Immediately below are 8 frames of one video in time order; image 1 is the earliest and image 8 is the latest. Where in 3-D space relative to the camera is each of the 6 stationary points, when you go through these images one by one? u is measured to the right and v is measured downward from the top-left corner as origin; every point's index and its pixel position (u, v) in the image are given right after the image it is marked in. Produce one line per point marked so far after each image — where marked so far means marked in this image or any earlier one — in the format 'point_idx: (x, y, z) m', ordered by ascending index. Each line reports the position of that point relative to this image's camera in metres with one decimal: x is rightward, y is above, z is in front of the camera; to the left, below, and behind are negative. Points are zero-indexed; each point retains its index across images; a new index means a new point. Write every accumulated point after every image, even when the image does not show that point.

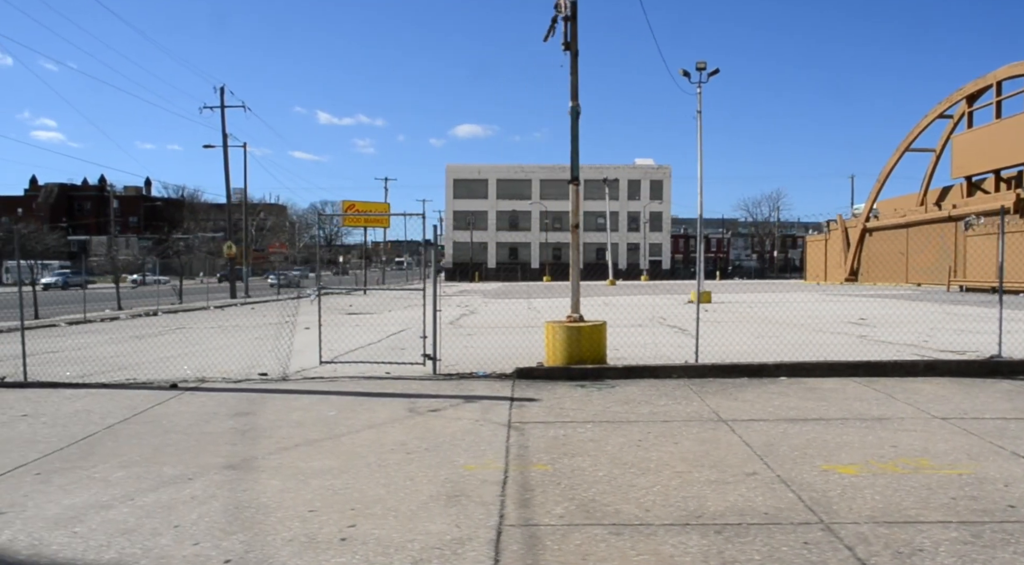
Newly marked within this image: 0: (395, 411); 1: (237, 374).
0: (-1.2, -1.4, +6.7) m
1: (-3.8, -1.3, +8.7) m
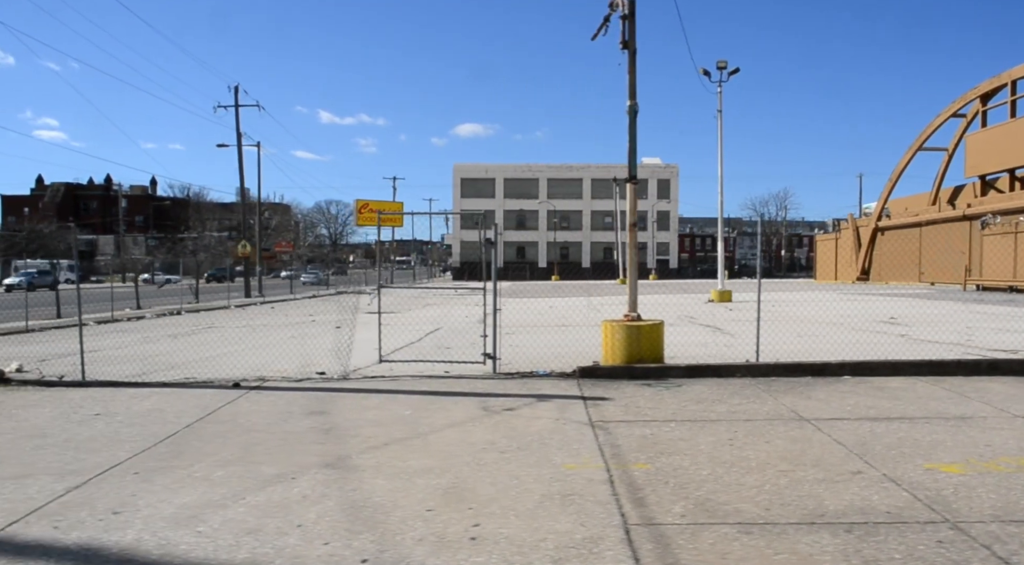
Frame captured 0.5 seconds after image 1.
0: (-0.4, -1.3, +6.7) m
1: (-2.9, -1.3, +8.7) m
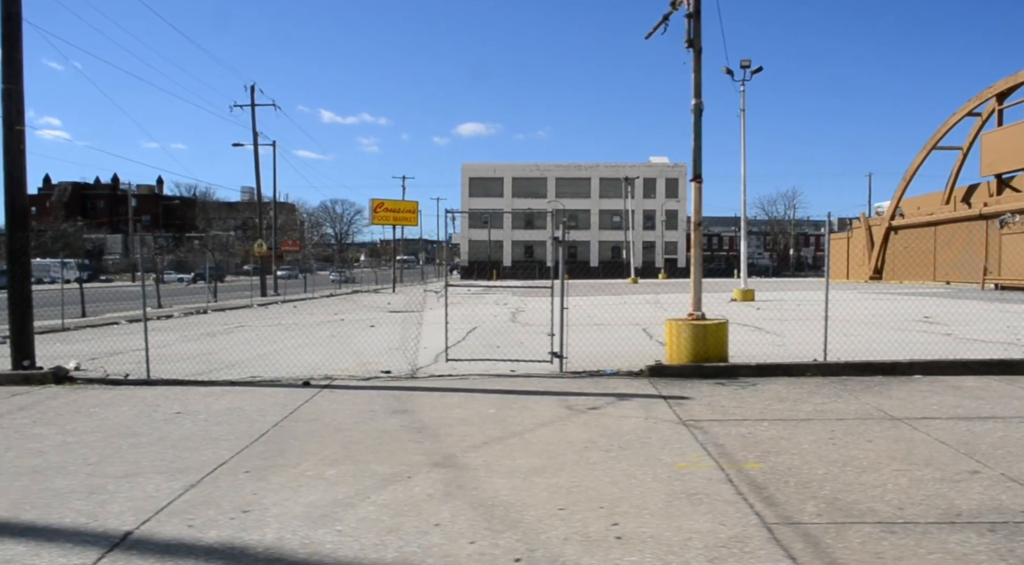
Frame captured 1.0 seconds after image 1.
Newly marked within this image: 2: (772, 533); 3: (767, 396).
0: (+0.5, -1.3, +6.6) m
1: (-2.1, -1.2, +8.7) m
2: (+1.6, -1.6, +3.9) m
3: (+2.8, -1.3, +7.0) m
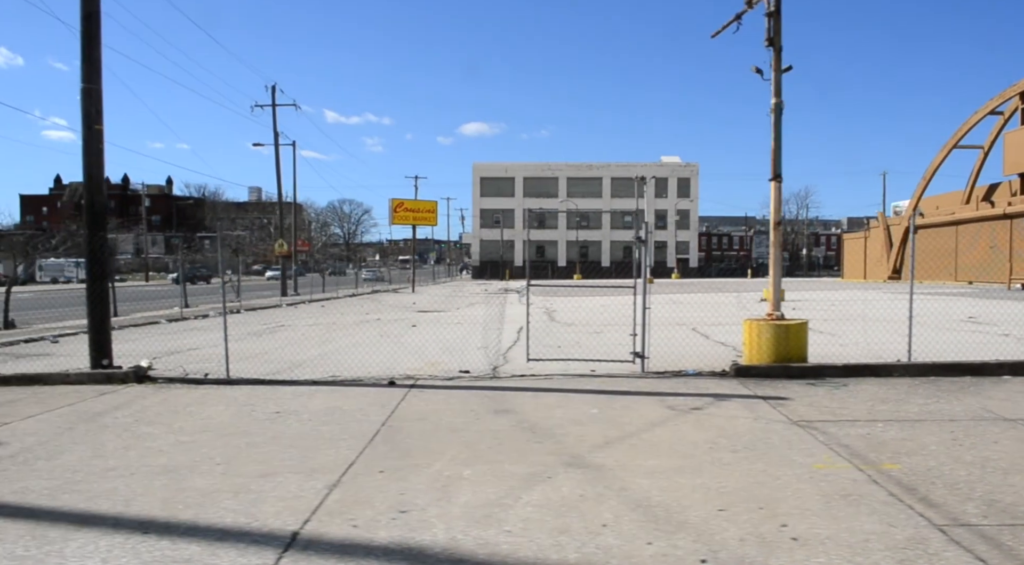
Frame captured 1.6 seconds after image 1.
0: (+1.5, -1.3, +6.6) m
1: (-1.0, -1.2, +8.6) m
2: (+2.7, -1.6, +3.9) m
3: (+3.9, -1.3, +7.0) m
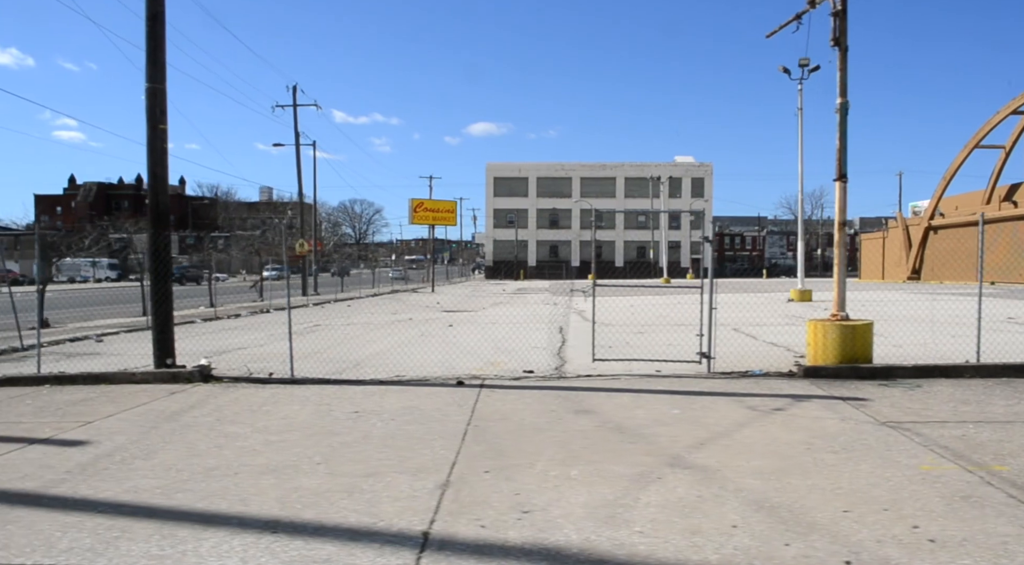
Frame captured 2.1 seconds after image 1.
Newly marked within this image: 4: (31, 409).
0: (+2.4, -1.3, +6.6) m
1: (-0.1, -1.2, +8.6) m
2: (+3.5, -1.6, +3.8) m
3: (+4.8, -1.3, +6.9) m
4: (-5.5, -1.4, +7.2) m
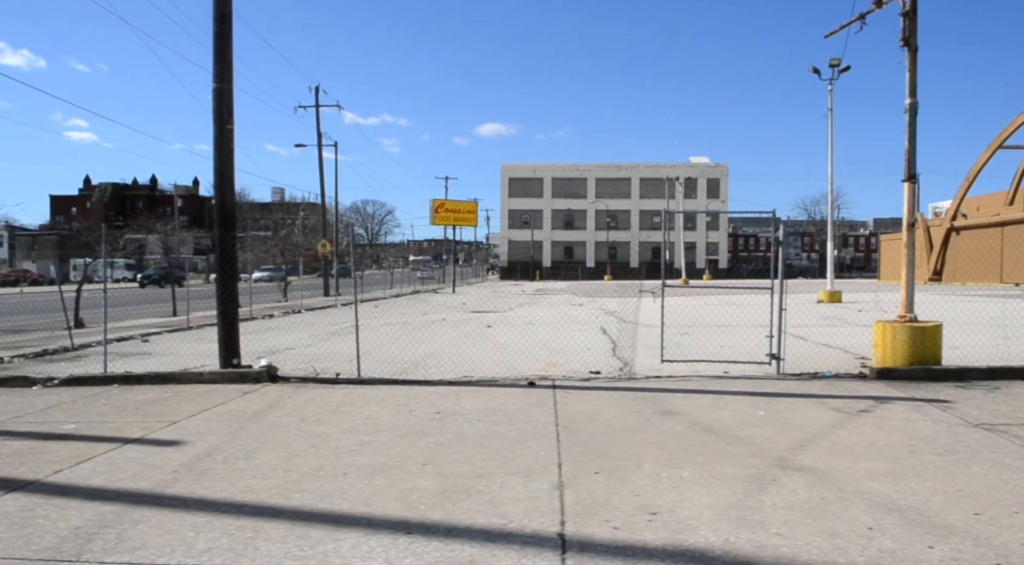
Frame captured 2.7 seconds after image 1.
0: (+3.3, -1.3, +6.5) m
1: (+0.8, -1.2, +8.6) m
2: (+4.4, -1.6, +3.8) m
3: (+5.7, -1.3, +6.8) m
4: (-4.6, -1.4, +7.2) m
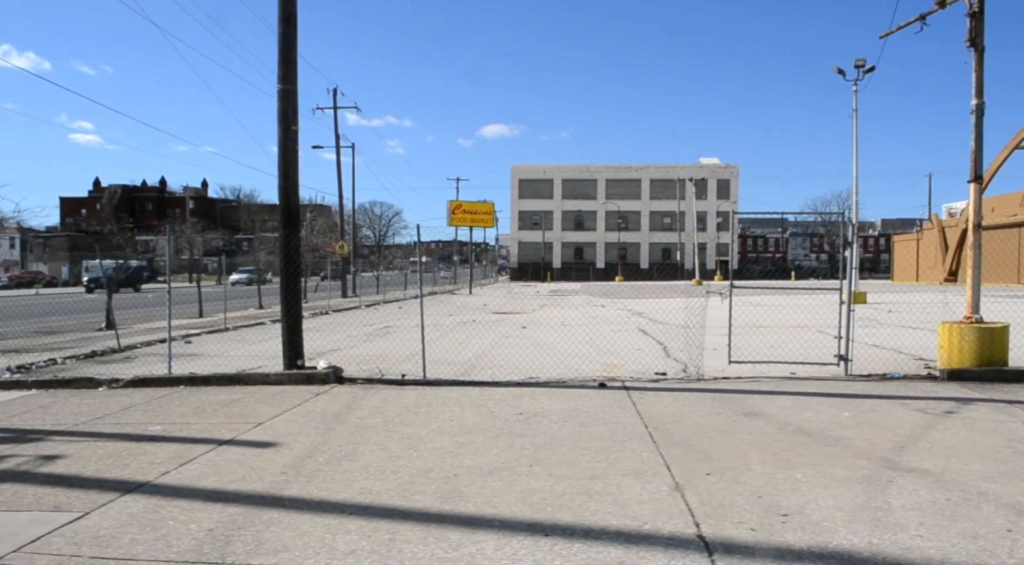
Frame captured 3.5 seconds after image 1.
0: (+4.1, -1.3, +6.5) m
1: (+1.7, -1.3, +8.6) m
2: (+5.2, -1.6, +3.8) m
3: (+6.5, -1.3, +6.8) m
4: (-3.7, -1.5, +7.2) m
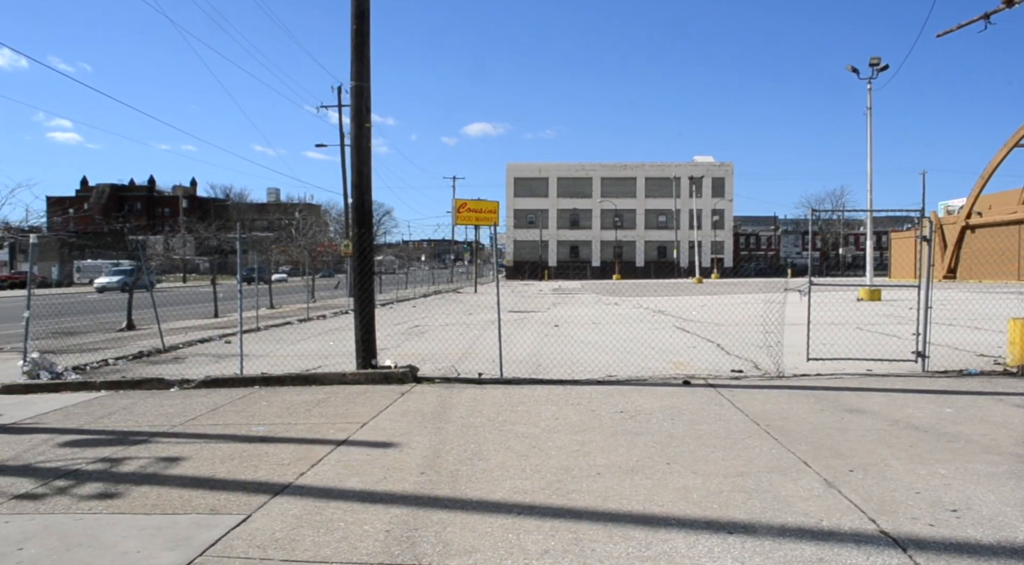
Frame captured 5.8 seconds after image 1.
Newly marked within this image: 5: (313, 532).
0: (+5.2, -1.3, +6.6) m
1: (+2.7, -1.2, +8.6) m
2: (+6.4, -1.5, +3.9) m
3: (+7.6, -1.3, +7.0) m
4: (-2.6, -1.4, +7.1) m
5: (-1.3, -1.6, +4.0) m
